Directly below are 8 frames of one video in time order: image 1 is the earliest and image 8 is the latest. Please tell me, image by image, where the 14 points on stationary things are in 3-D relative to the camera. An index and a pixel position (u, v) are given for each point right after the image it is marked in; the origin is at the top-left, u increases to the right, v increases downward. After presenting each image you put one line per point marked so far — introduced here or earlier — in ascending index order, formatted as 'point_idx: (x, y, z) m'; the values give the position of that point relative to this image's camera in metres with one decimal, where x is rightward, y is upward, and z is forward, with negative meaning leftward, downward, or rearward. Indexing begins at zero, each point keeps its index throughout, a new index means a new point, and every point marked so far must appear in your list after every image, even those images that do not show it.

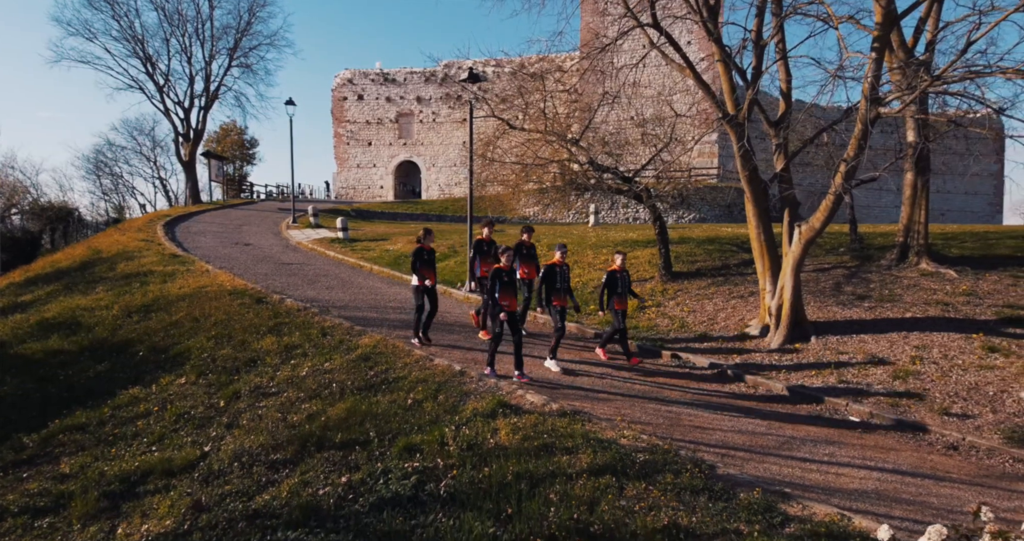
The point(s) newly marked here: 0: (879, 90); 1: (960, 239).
0: (+4.2, +2.1, +7.7) m
1: (+8.5, +0.6, +12.7) m
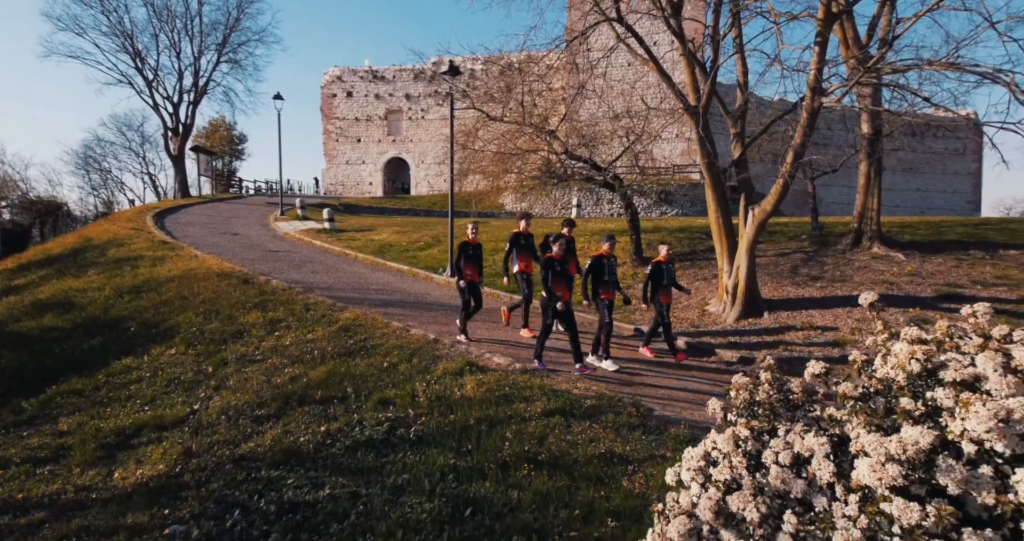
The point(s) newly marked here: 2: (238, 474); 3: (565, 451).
0: (+3.9, +2.3, +8.3) m
1: (+8.1, +0.9, +13.4) m
2: (-2.4, -1.8, +5.8) m
3: (+0.4, -1.4, +5.1) m
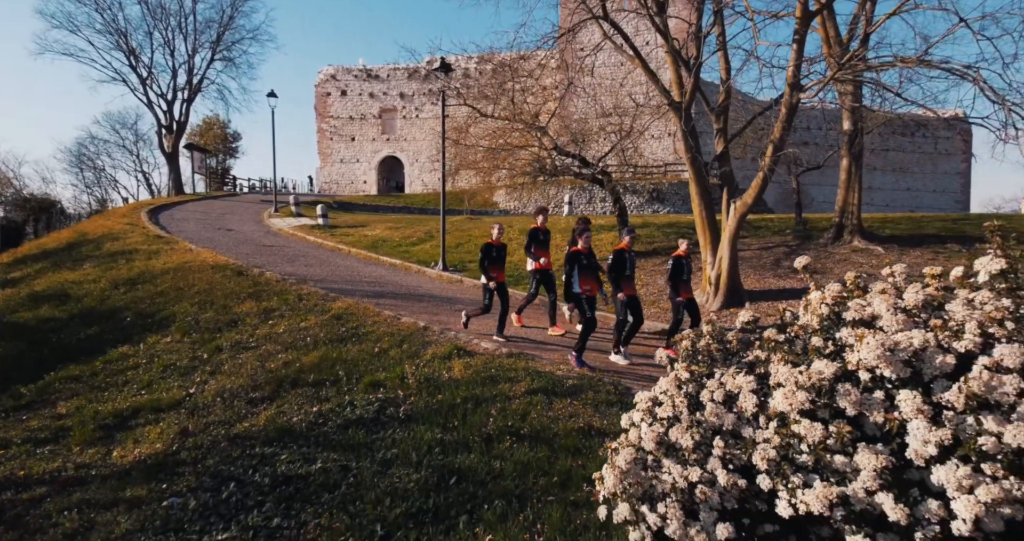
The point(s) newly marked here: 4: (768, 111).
0: (+3.7, +2.5, +8.6) m
1: (+7.9, +1.0, +13.7) m
2: (-2.5, -1.6, +6.0) m
3: (+0.3, -1.2, +5.3) m
4: (+3.7, +2.3, +9.6) m
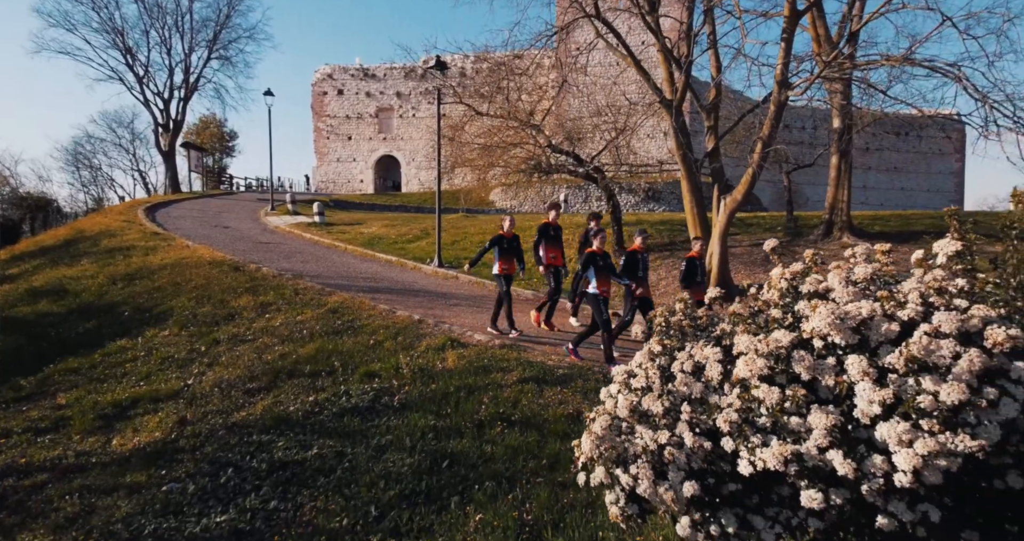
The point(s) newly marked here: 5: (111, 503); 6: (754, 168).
0: (+3.6, +2.5, +8.8) m
1: (+7.8, +1.1, +13.9) m
2: (-2.6, -1.5, +6.2) m
3: (+0.2, -1.2, +5.4) m
4: (+3.6, +2.3, +9.7) m
5: (-3.2, -1.9, +5.4) m
6: (+3.3, +1.4, +9.1) m
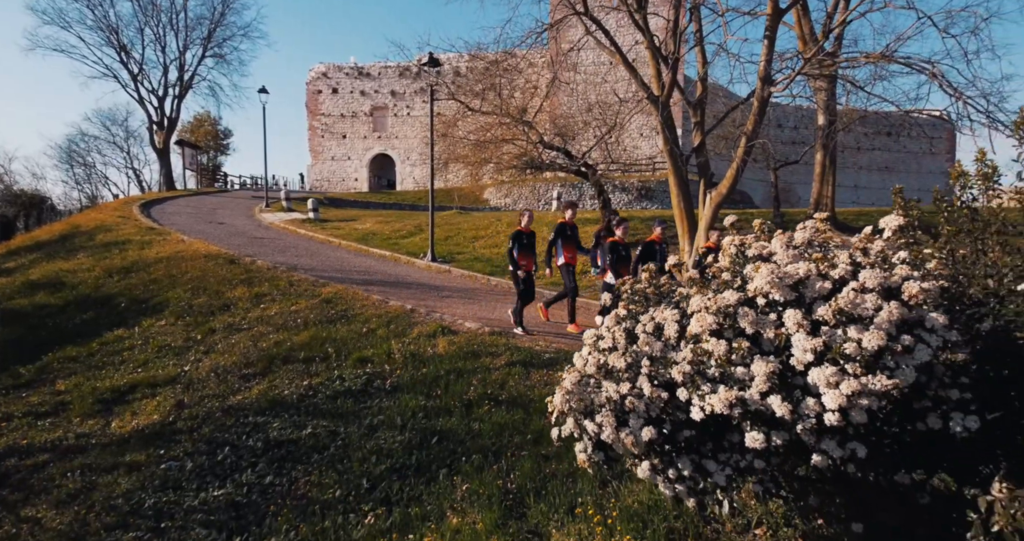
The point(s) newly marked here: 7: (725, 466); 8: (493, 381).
0: (+3.5, +2.7, +9.0) m
1: (+7.6, +1.2, +14.2) m
2: (-2.7, -1.4, +6.3) m
3: (+0.1, -1.0, +5.7) m
4: (+3.4, +2.5, +10.0) m
5: (-3.3, -1.7, +5.5) m
6: (+3.2, +1.5, +9.3) m
7: (+0.8, -0.7, +2.4) m
8: (-0.2, -1.0, +6.0) m
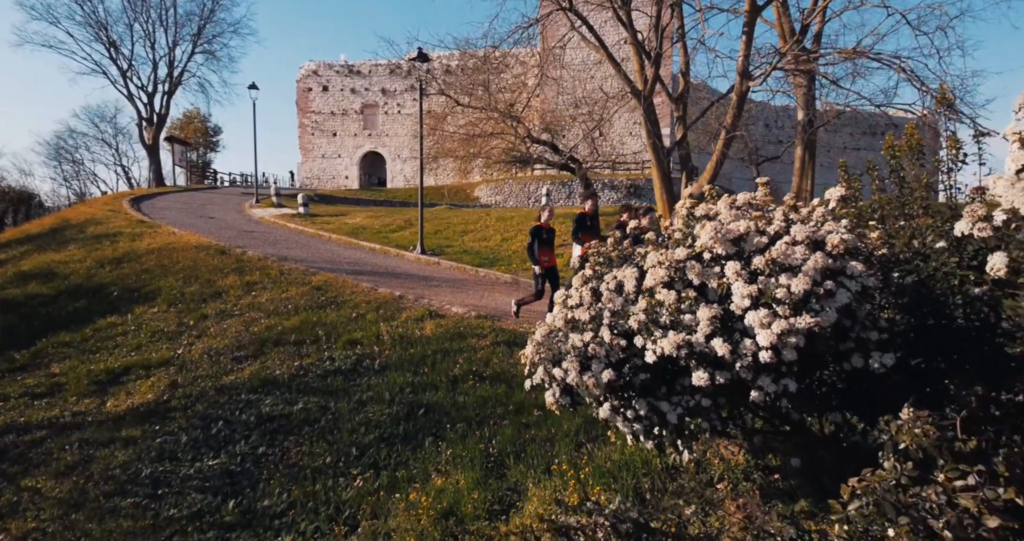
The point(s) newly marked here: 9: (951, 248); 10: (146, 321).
0: (+3.3, +2.8, +9.3) m
1: (+7.3, +1.3, +14.5) m
2: (-2.9, -1.2, +6.6) m
3: (0.0, -0.9, +5.9) m
4: (+3.2, +2.6, +10.3) m
5: (-3.5, -1.6, +5.7) m
6: (+3.0, +1.7, +9.6) m
7: (+0.7, -0.5, +2.7) m
8: (-0.3, -0.8, +6.2) m
9: (+1.6, +0.1, +2.4) m
10: (-5.1, -0.7, +9.4) m
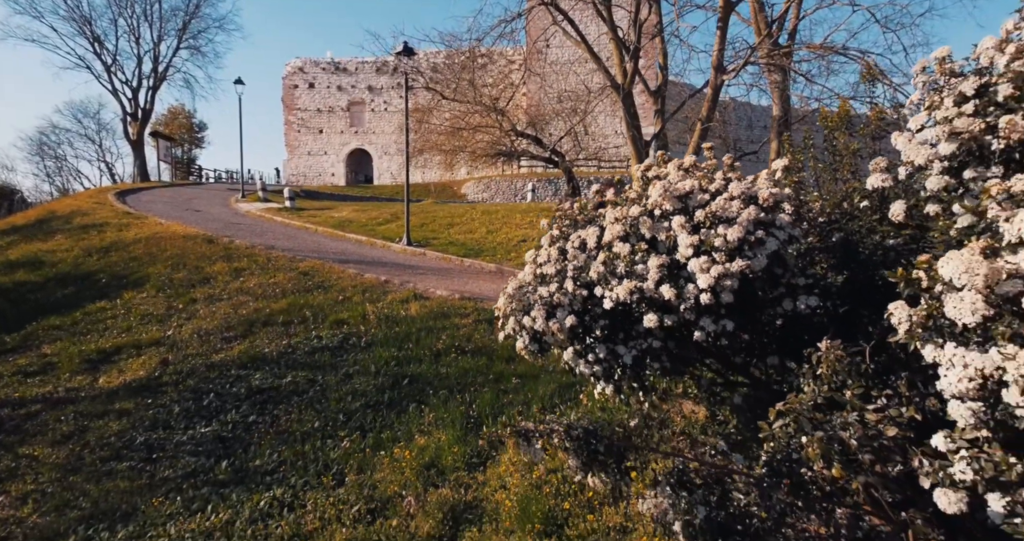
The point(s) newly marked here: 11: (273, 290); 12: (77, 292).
0: (+3.1, +3.0, +9.6) m
1: (+7.0, +1.5, +15.0) m
2: (-3.1, -1.0, +6.8) m
3: (-0.2, -0.7, +6.2) m
4: (+3.0, +2.8, +10.6) m
5: (-3.6, -1.4, +6.0) m
6: (+2.7, +1.9, +10.0) m
7: (+0.5, -0.4, +3.0) m
8: (-0.5, -0.6, +6.5) m
9: (+1.5, +0.3, +2.8) m
10: (-5.4, -0.5, +9.6) m
11: (-3.3, -0.3, +9.2) m
12: (-7.1, -0.4, +10.8) m
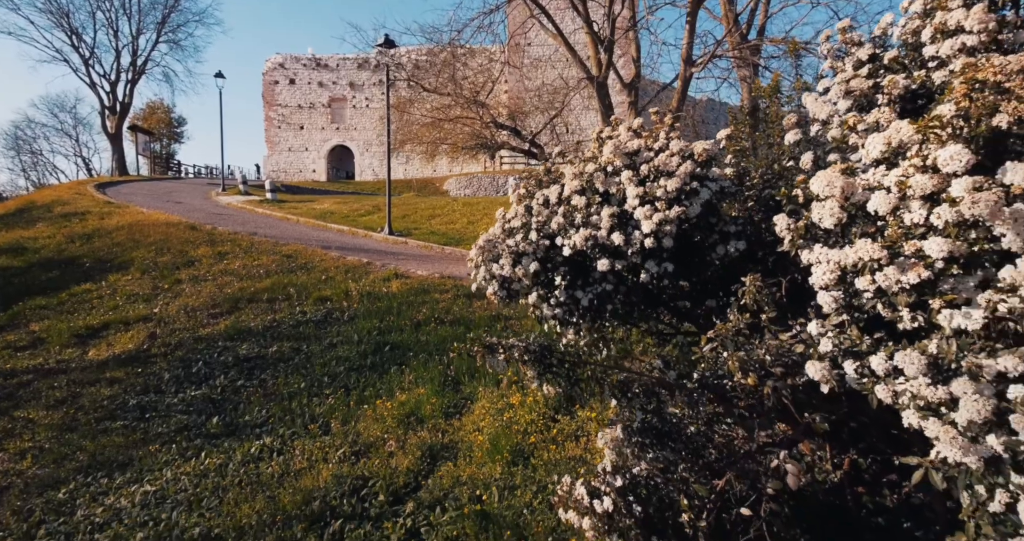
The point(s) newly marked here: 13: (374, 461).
0: (+2.8, +3.2, +10.1) m
1: (+6.5, +1.7, +15.5) m
2: (-3.3, -0.8, +7.1) m
3: (-0.5, -0.4, +6.6) m
4: (+2.6, +3.0, +11.1) m
5: (-3.9, -1.1, +6.2) m
6: (+2.4, +2.1, +10.4) m
7: (+0.4, -0.1, +3.4) m
8: (-0.8, -0.4, +6.8) m
9: (+1.4, +0.5, +3.2) m
10: (-5.7, -0.2, +9.8) m
11: (-3.6, 0.0, +9.5) m
12: (-7.4, -0.1, +11.0) m
13: (-0.8, -1.2, +4.0) m
